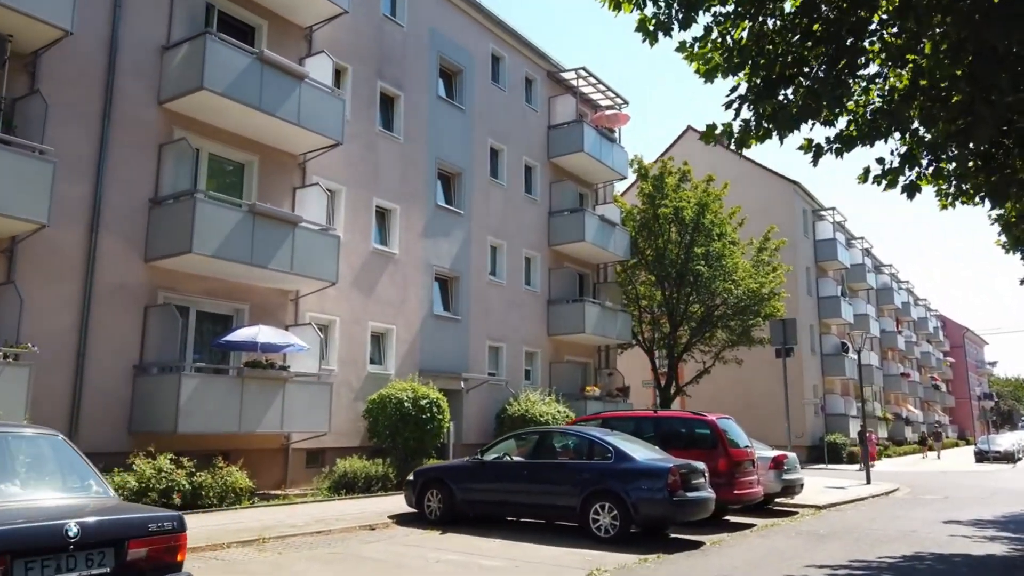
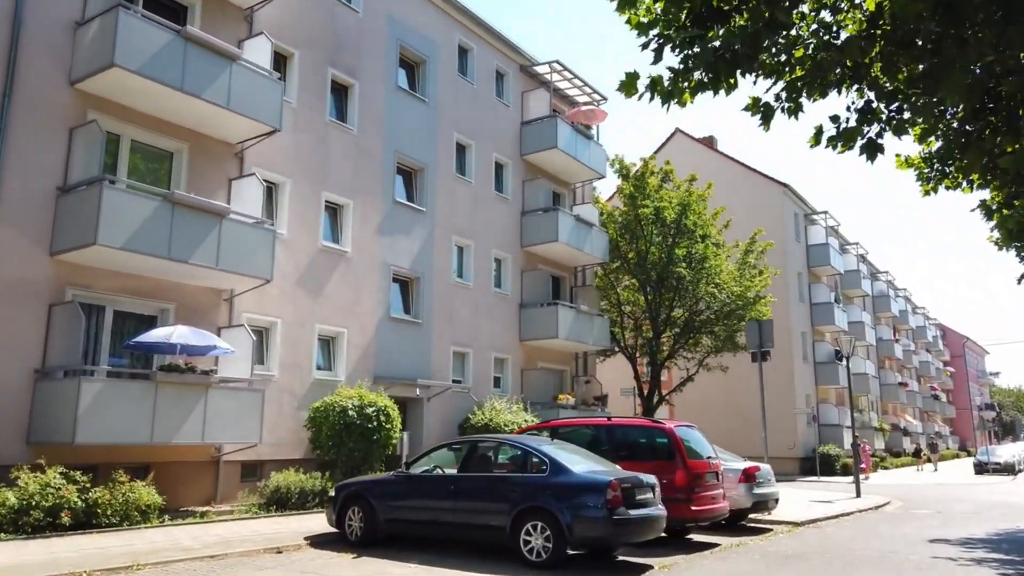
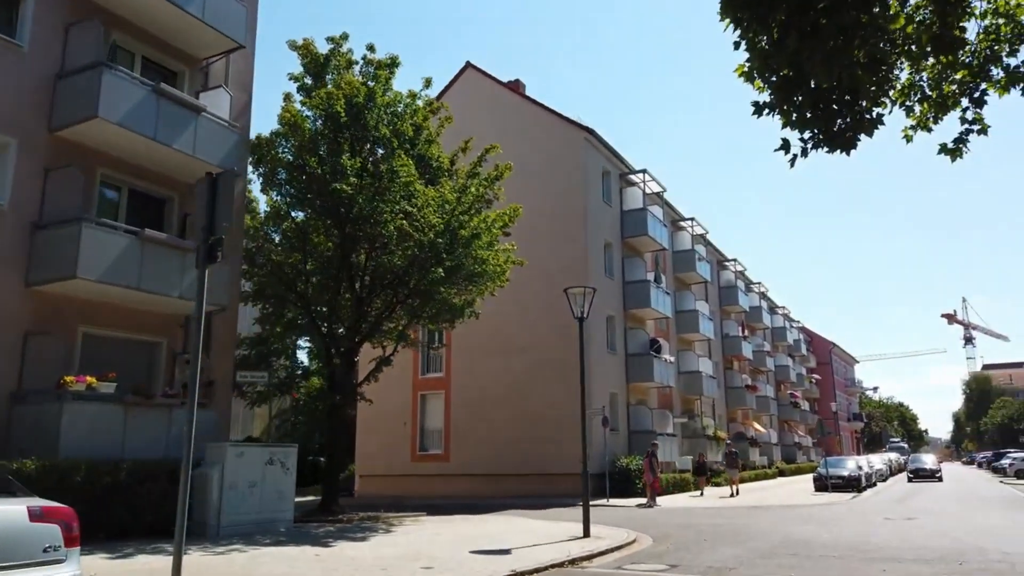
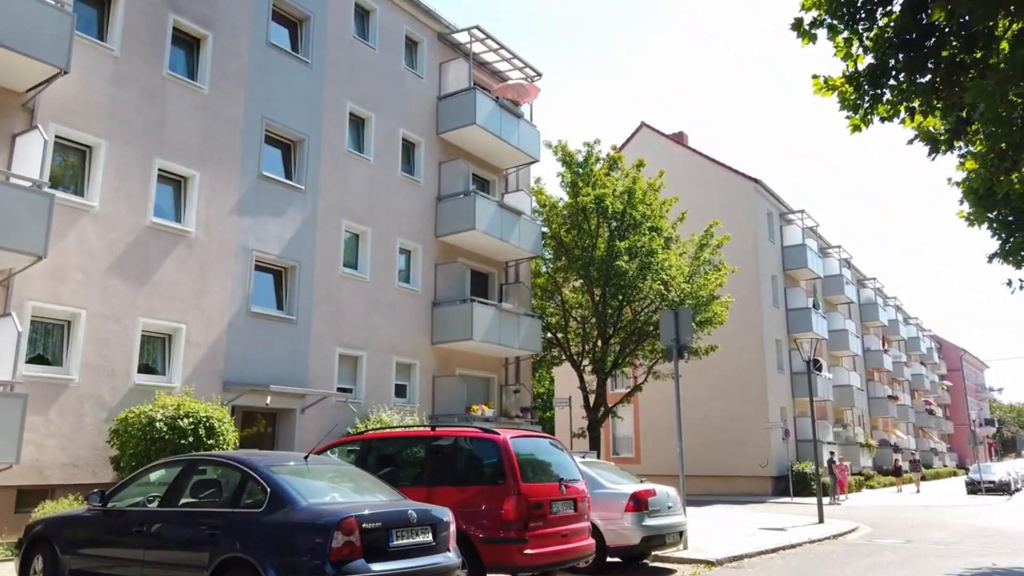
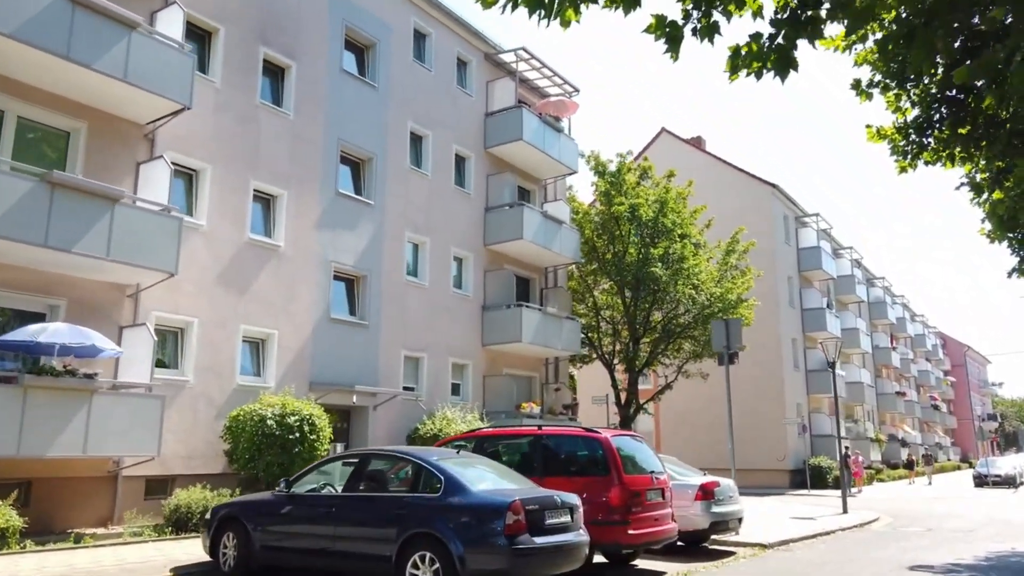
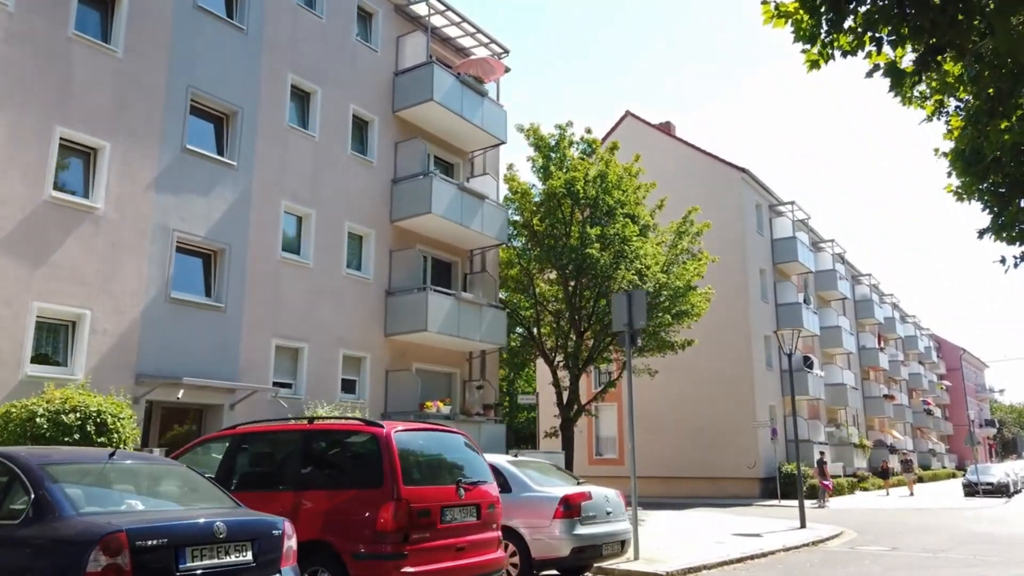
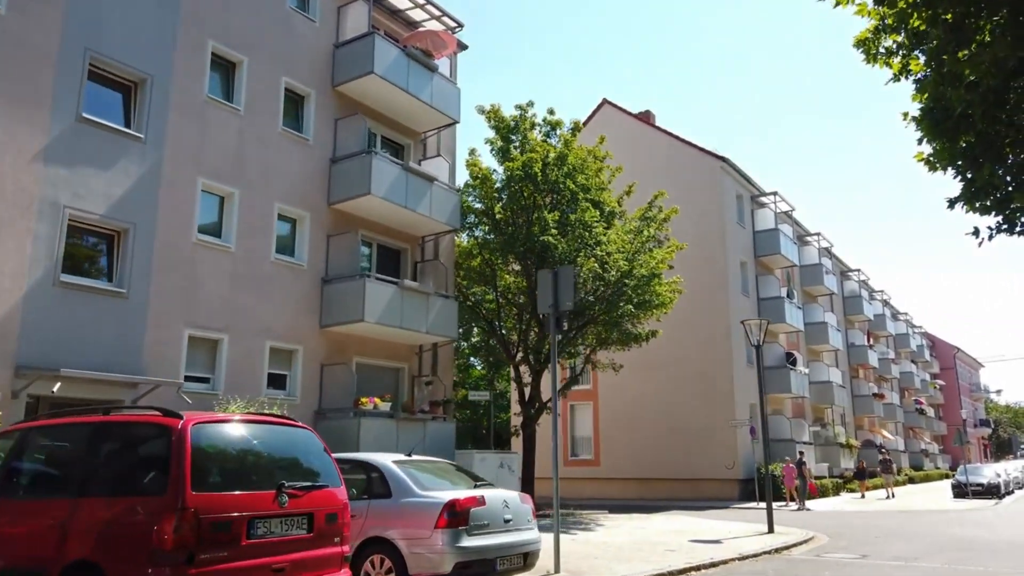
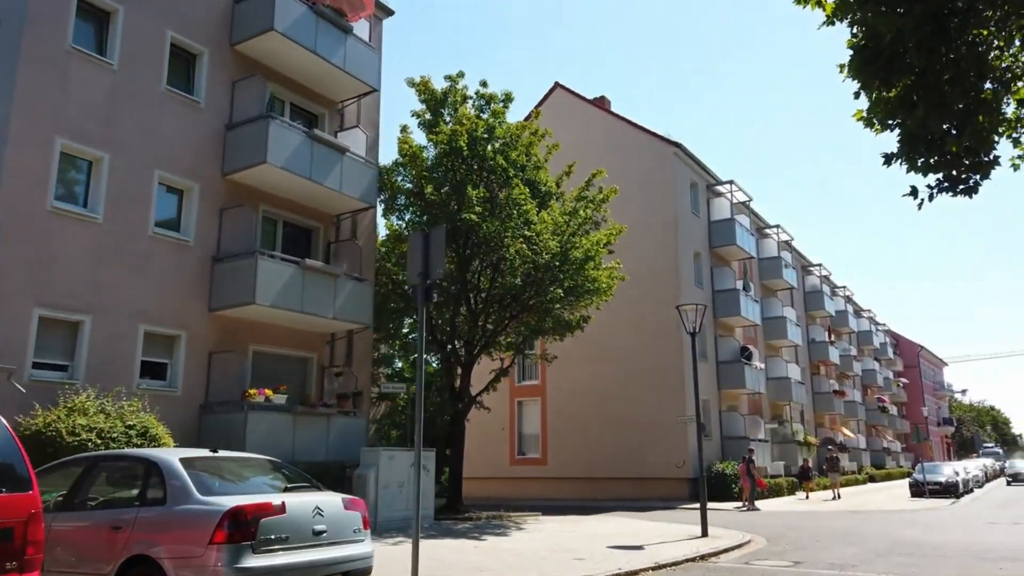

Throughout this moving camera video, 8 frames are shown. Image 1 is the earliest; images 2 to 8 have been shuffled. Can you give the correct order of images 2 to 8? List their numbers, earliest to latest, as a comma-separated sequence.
2, 5, 4, 6, 7, 8, 3
